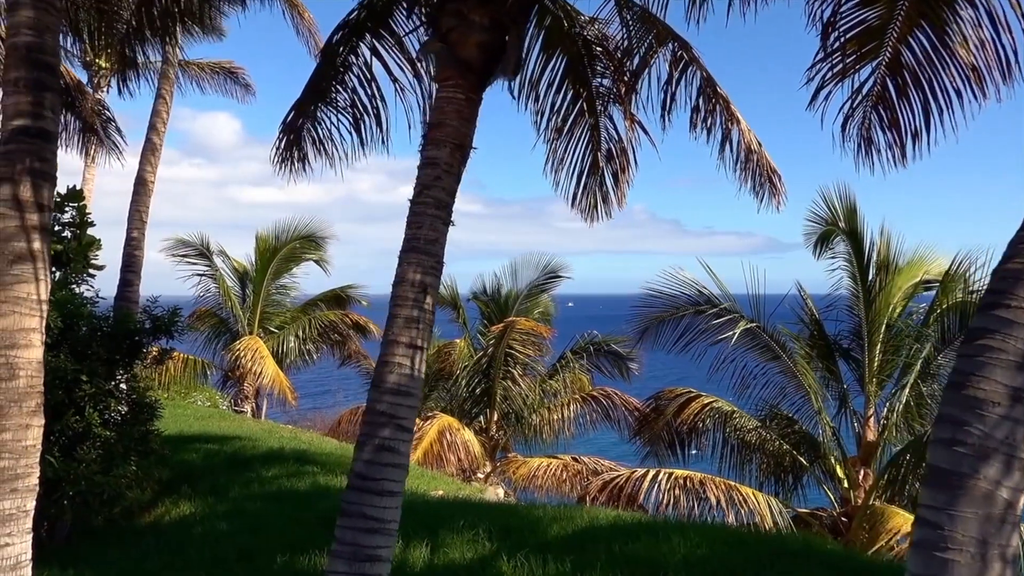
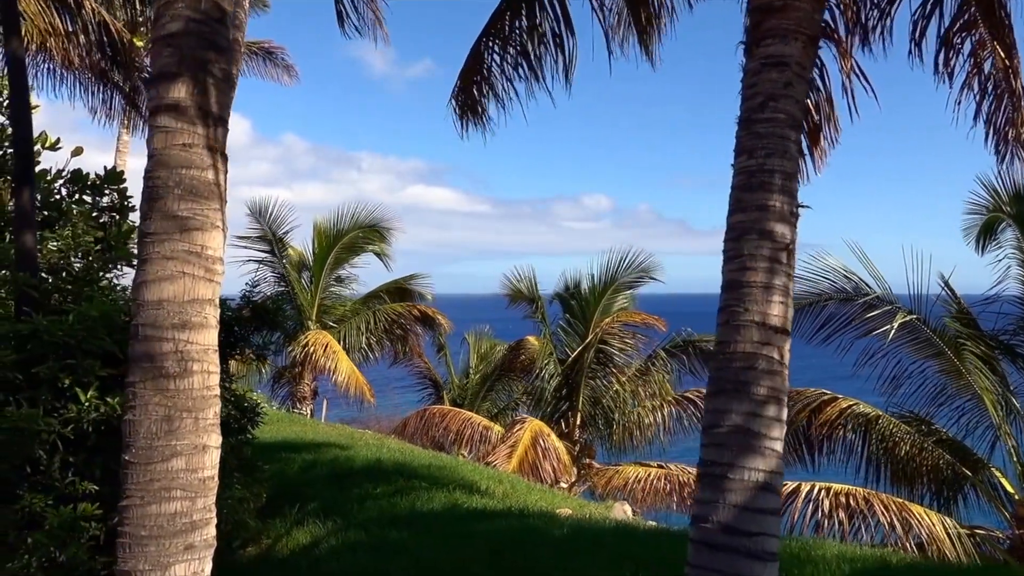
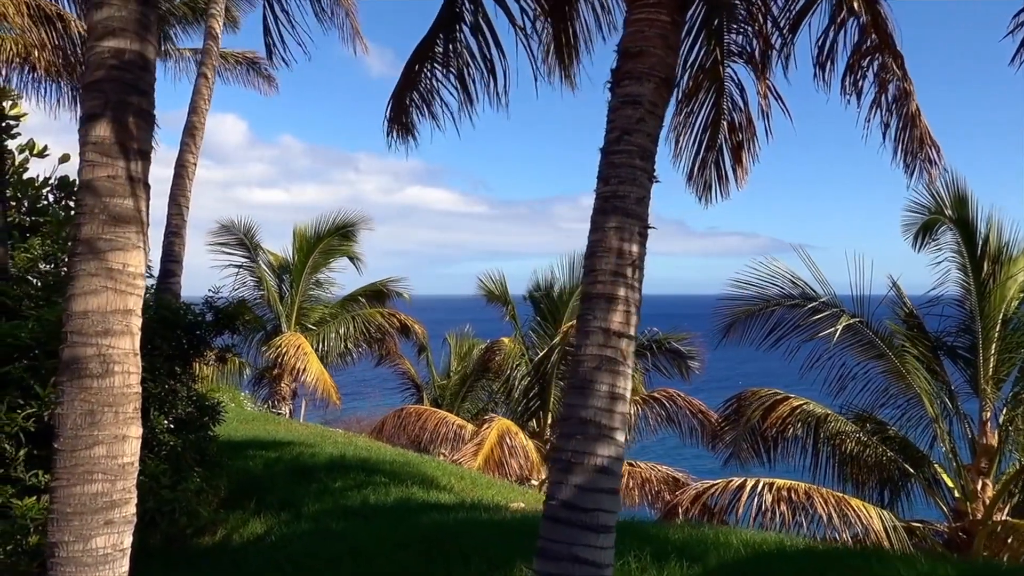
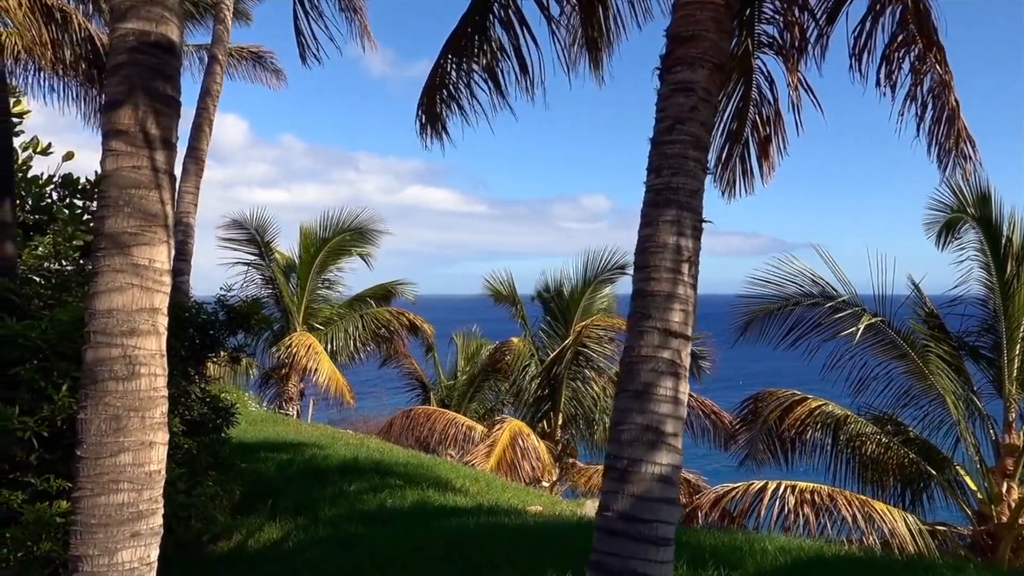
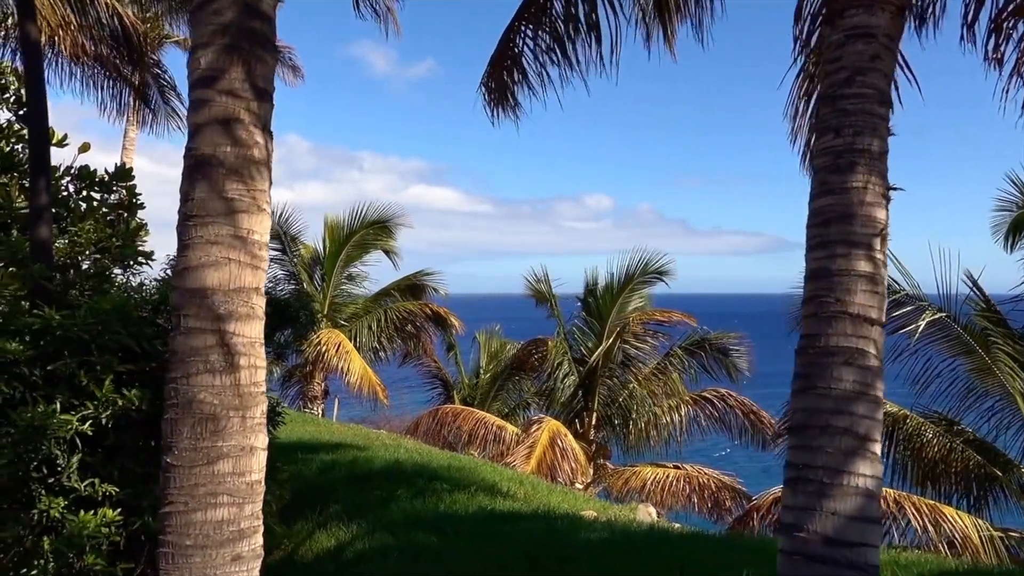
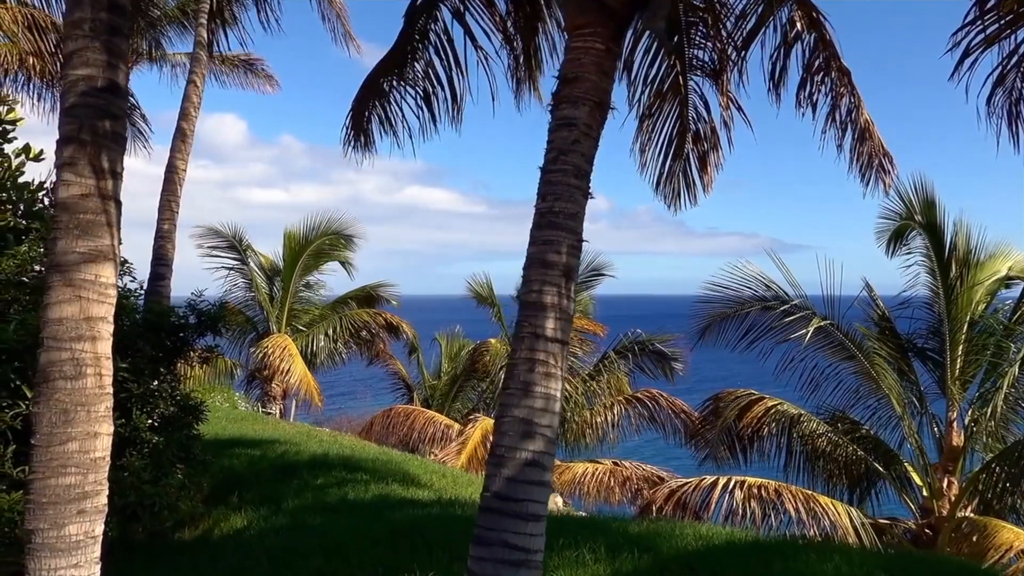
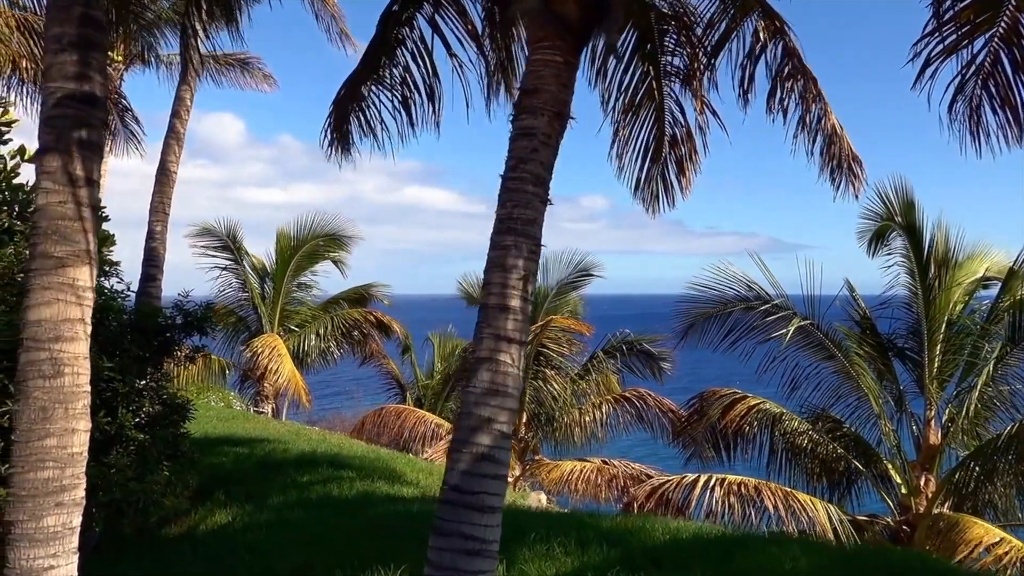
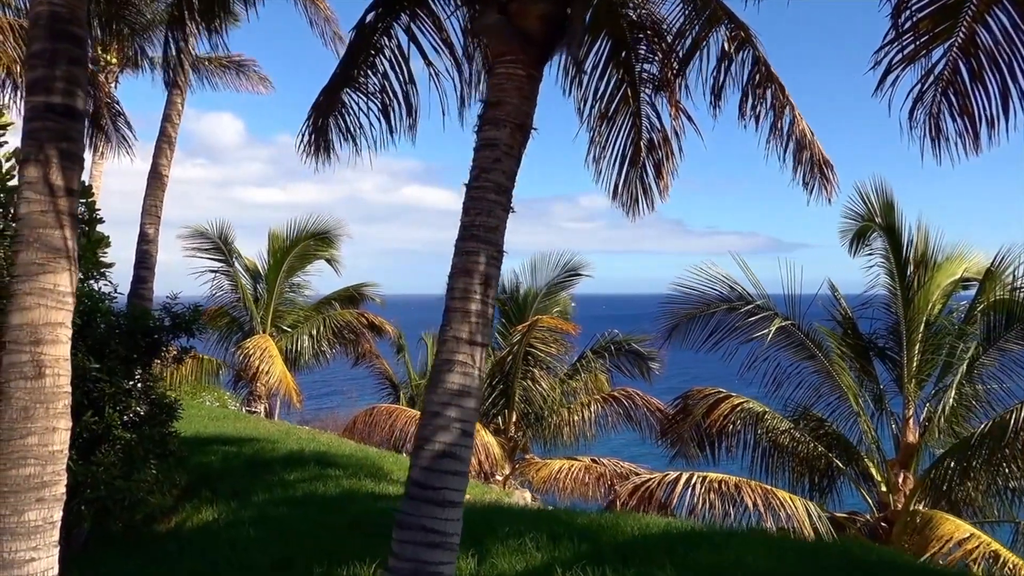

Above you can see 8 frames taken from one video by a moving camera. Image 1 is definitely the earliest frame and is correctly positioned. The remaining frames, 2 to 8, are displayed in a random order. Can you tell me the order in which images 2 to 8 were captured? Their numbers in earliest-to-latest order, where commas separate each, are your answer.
8, 7, 6, 3, 4, 2, 5
